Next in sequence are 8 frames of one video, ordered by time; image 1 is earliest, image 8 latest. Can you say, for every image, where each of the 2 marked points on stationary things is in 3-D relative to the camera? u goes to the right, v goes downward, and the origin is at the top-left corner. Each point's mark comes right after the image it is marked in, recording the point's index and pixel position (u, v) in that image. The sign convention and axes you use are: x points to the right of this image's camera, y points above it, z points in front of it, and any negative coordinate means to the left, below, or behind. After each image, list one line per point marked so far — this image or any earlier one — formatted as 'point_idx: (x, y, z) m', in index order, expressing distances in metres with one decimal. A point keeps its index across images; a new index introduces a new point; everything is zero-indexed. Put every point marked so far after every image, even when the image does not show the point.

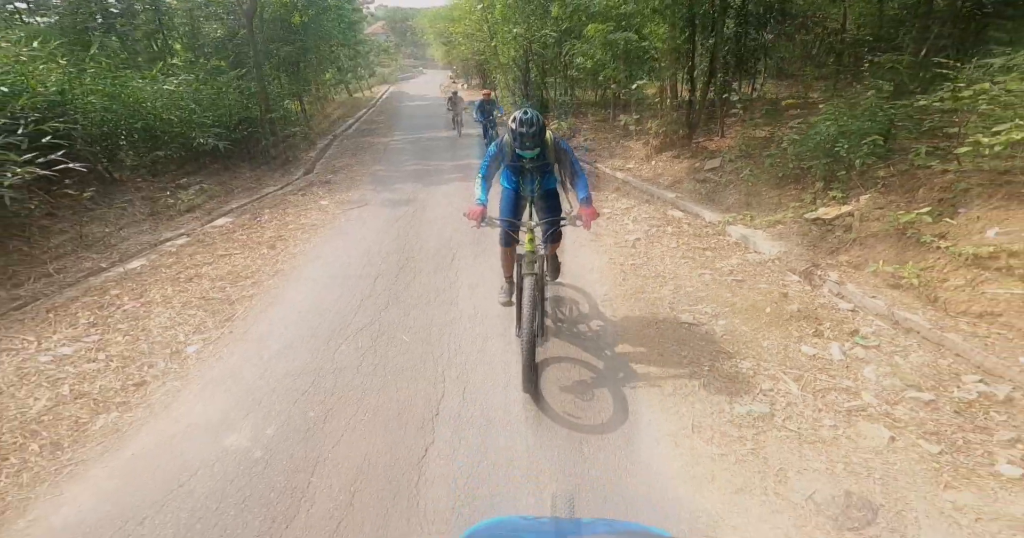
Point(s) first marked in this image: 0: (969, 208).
0: (+3.1, +0.4, +3.8) m
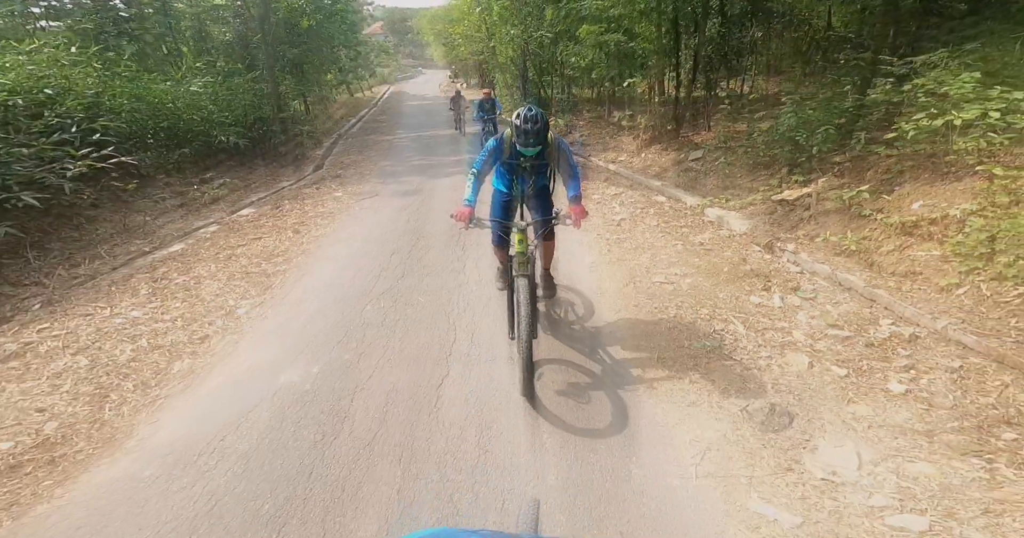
0: (+3.1, +0.6, +4.4) m
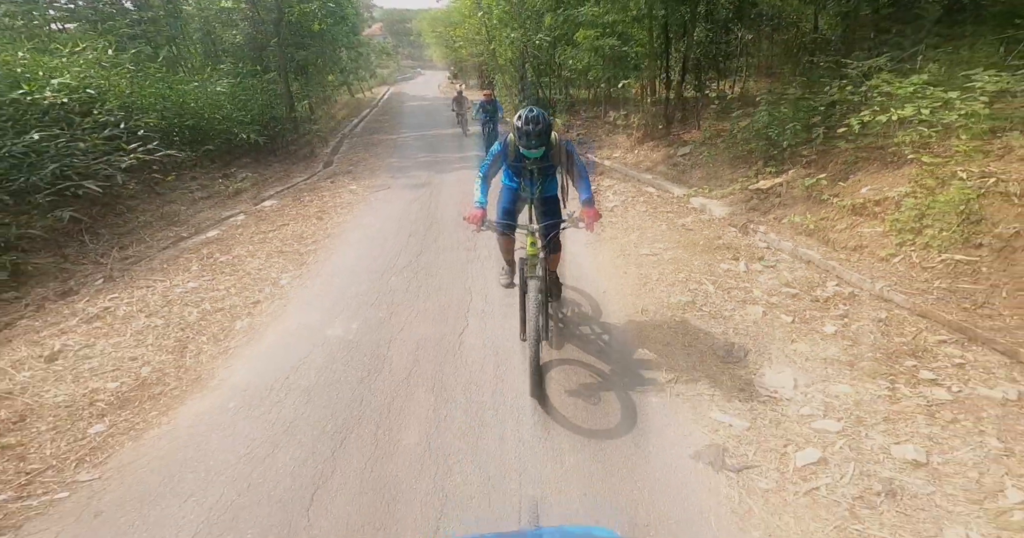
0: (+3.2, +0.9, +5.0) m
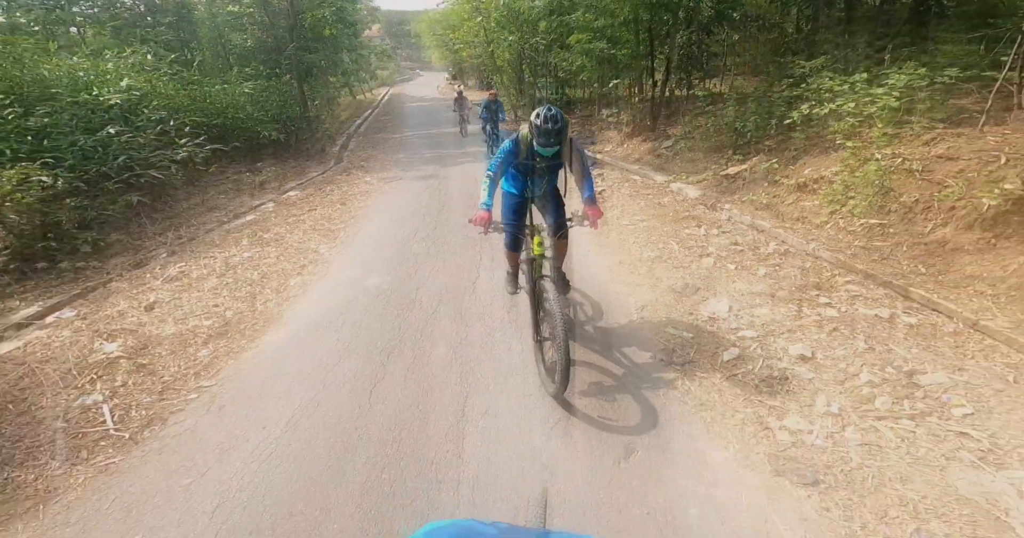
0: (+3.2, +1.2, +6.0) m
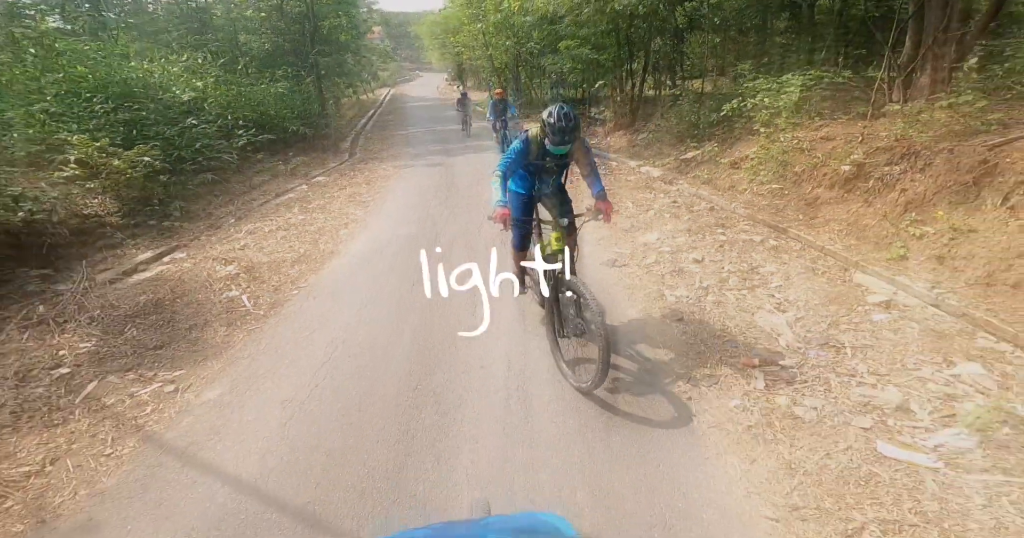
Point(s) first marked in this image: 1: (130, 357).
0: (+3.1, +1.7, +7.6) m
1: (-3.0, -0.7, +4.2) m
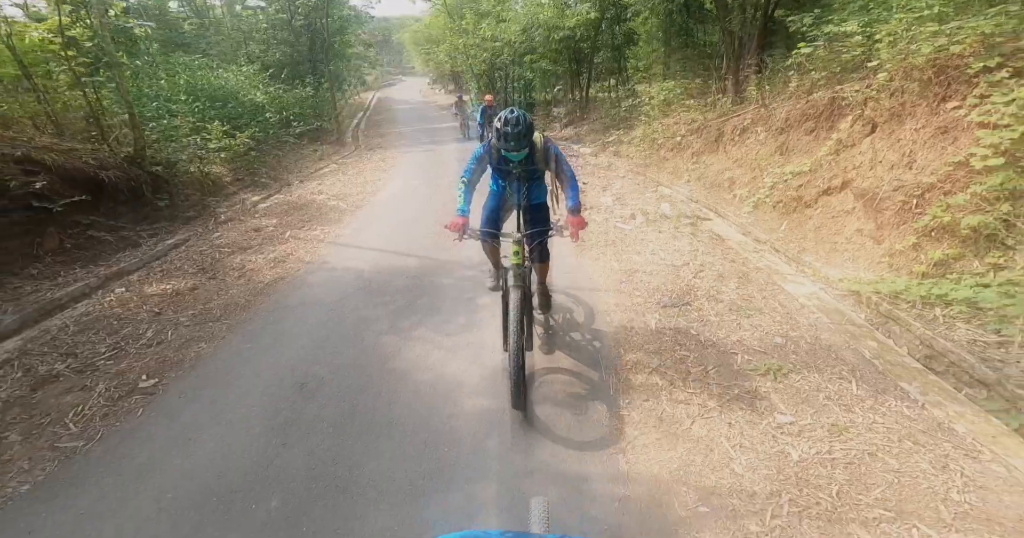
0: (+2.5, +3.1, +12.0) m
1: (-3.4, +0.6, +8.4) m
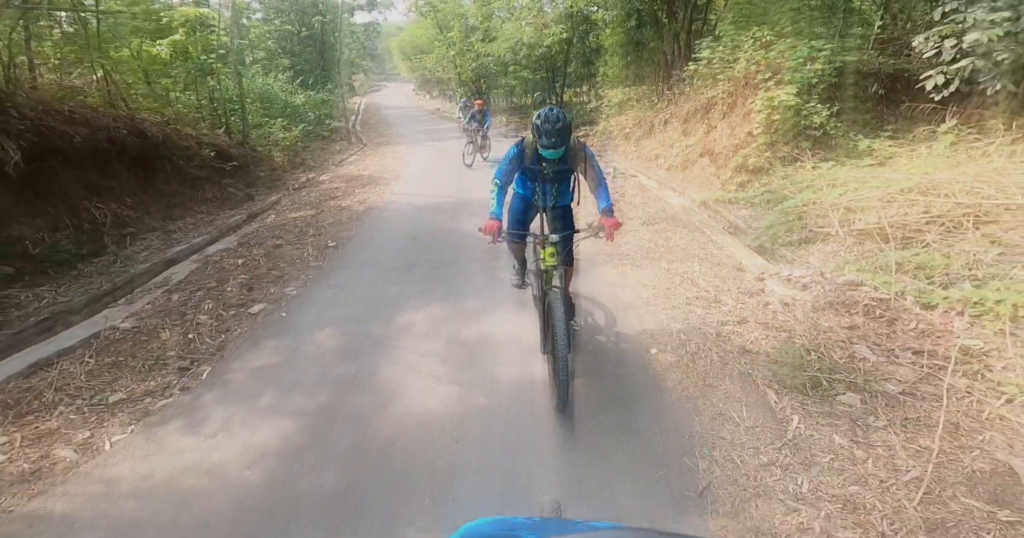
0: (+2.3, +4.3, +16.1) m
1: (-3.4, +1.7, +12.2) m
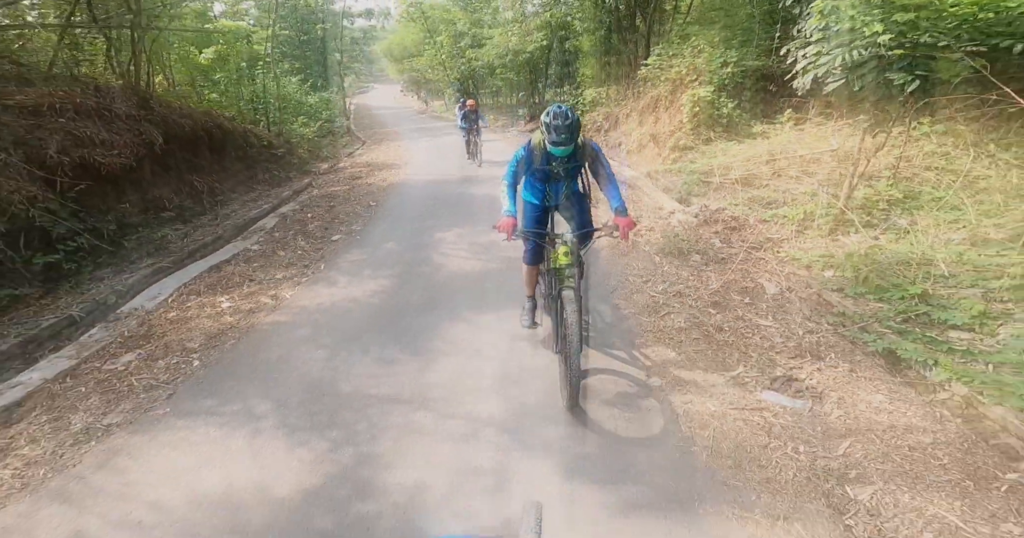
0: (+1.9, +5.3, +19.1) m
1: (-3.7, +2.7, +15.1) m
